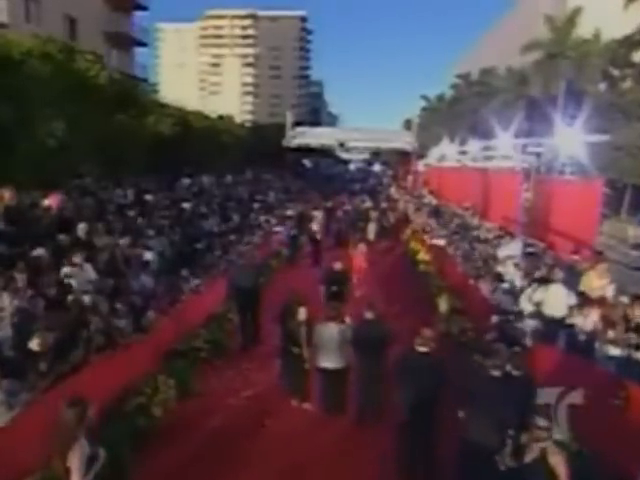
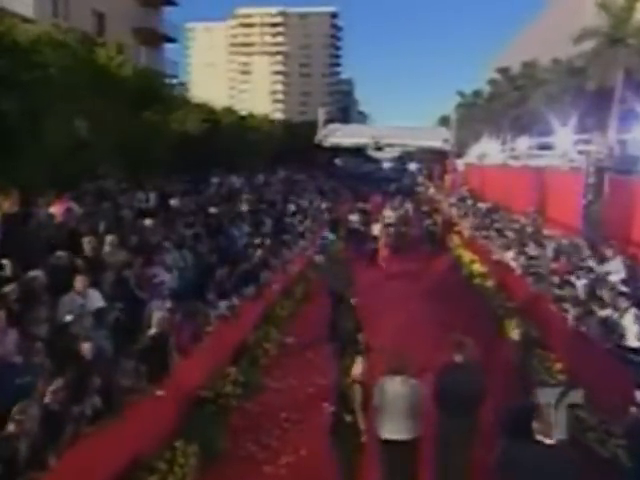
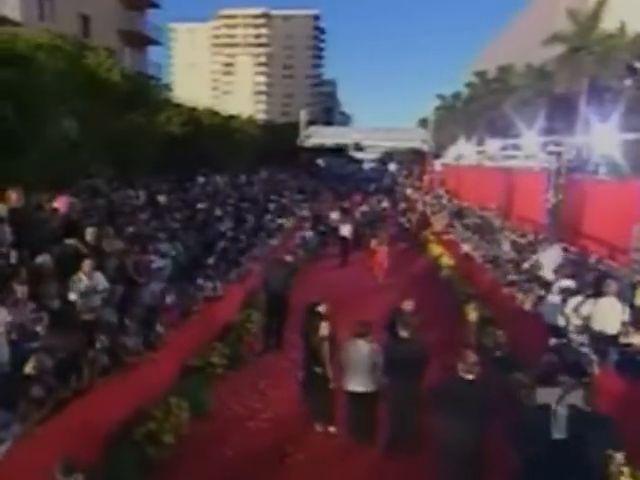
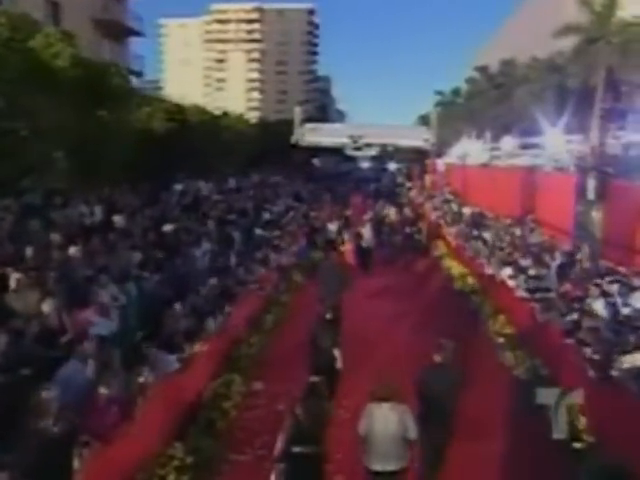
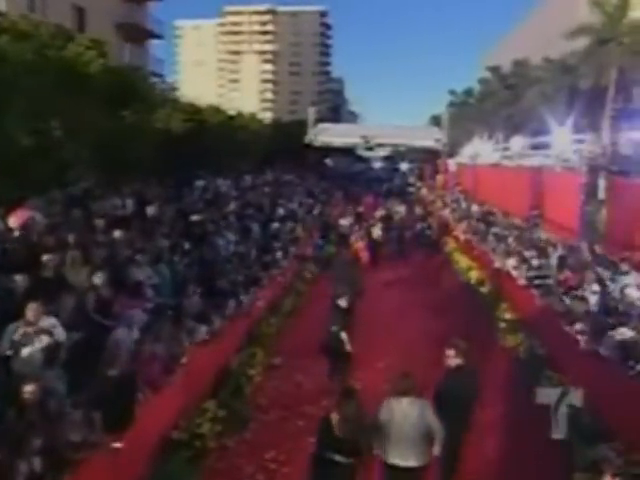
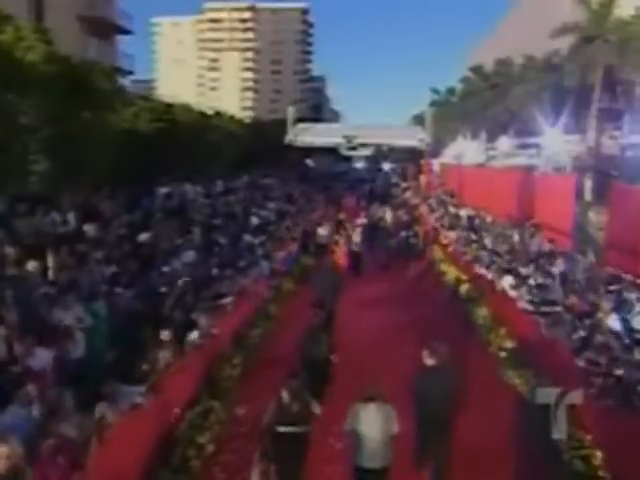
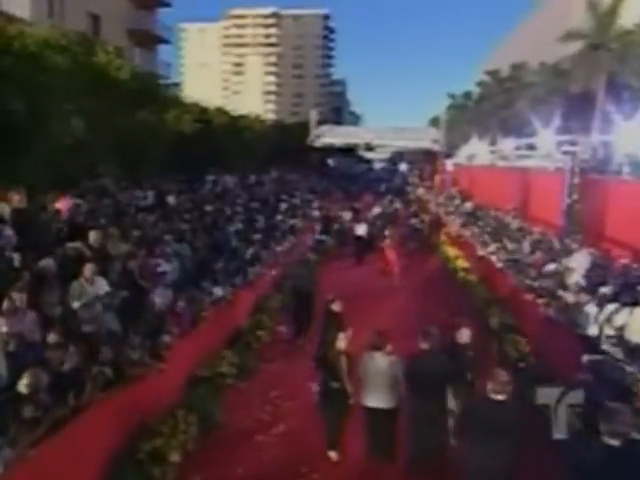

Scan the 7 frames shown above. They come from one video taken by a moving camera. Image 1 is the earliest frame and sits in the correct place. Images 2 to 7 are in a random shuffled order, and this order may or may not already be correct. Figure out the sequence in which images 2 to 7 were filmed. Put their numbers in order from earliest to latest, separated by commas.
3, 7, 2, 5, 4, 6
